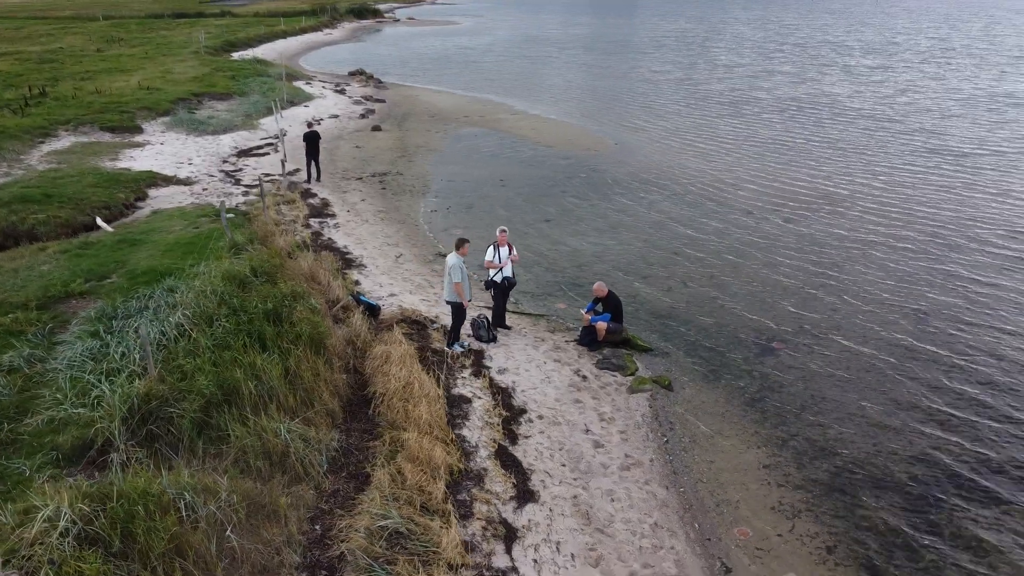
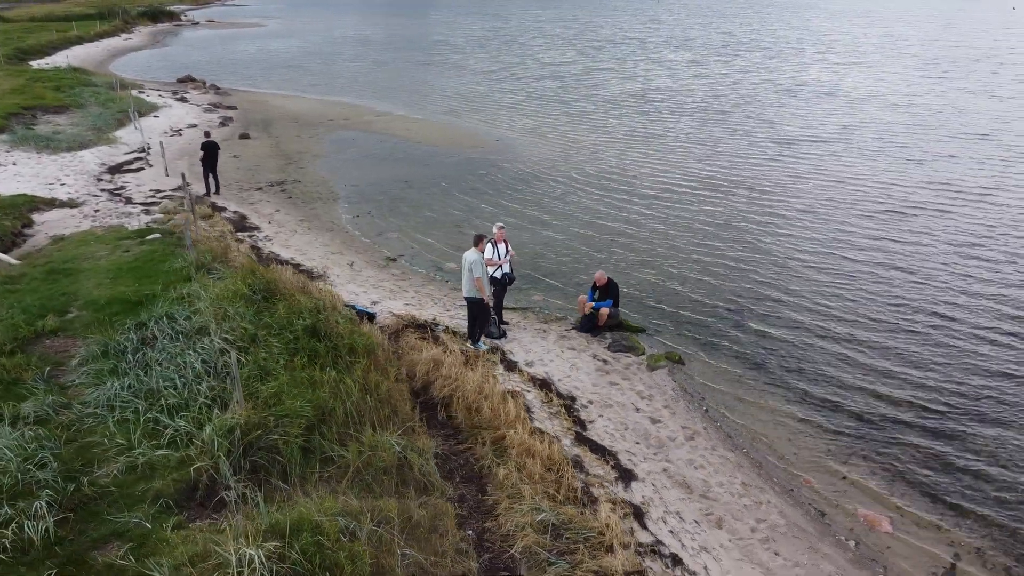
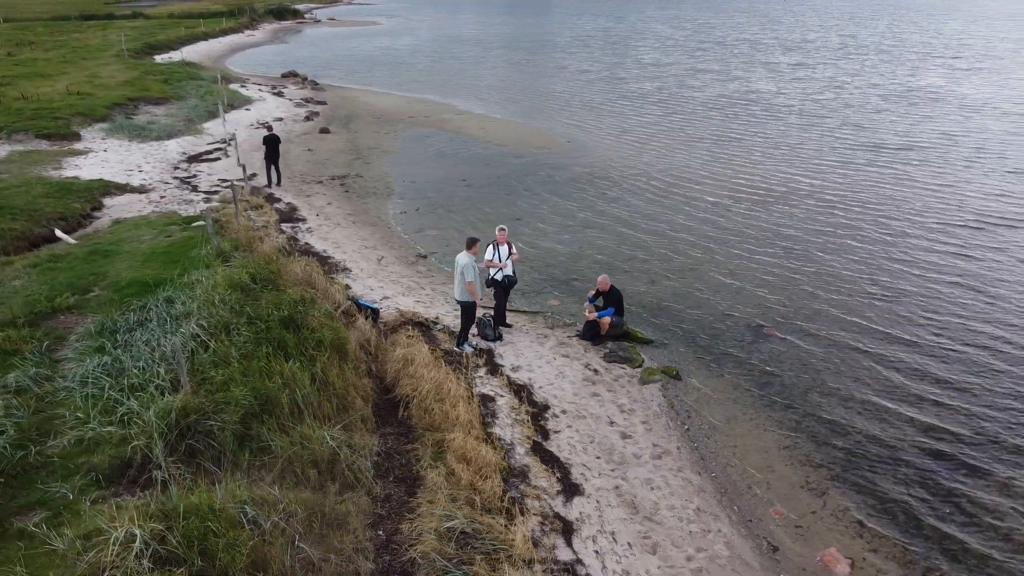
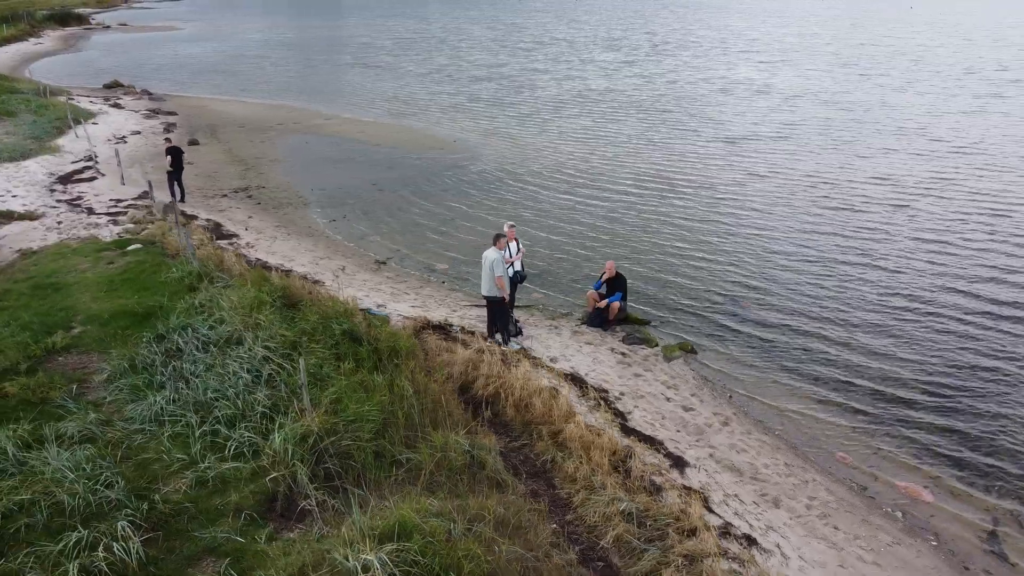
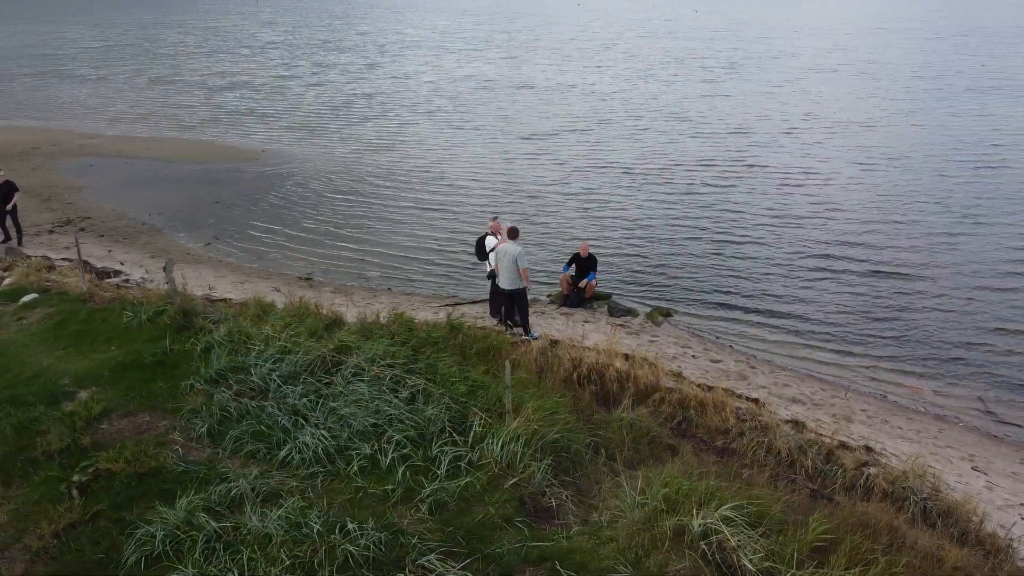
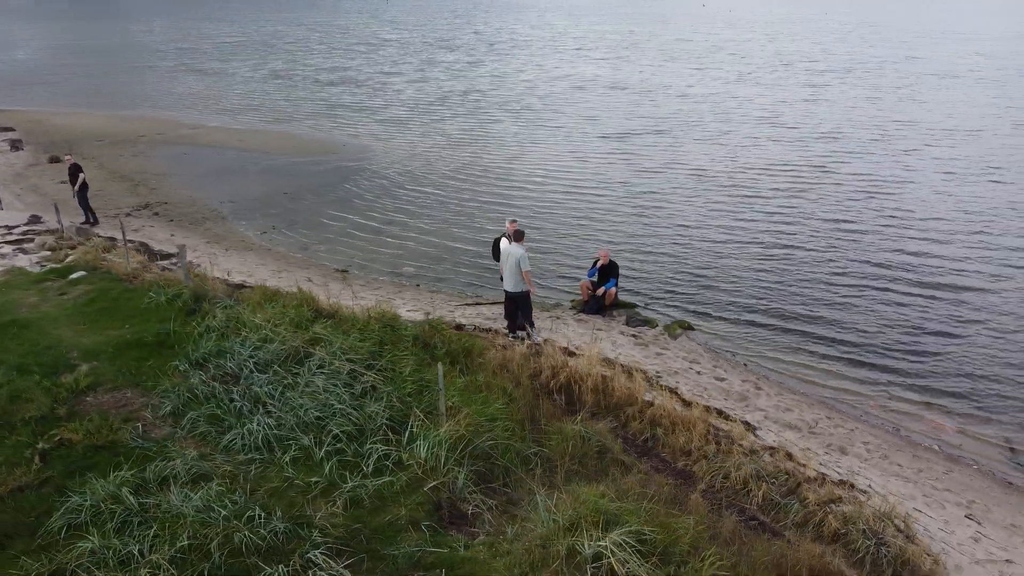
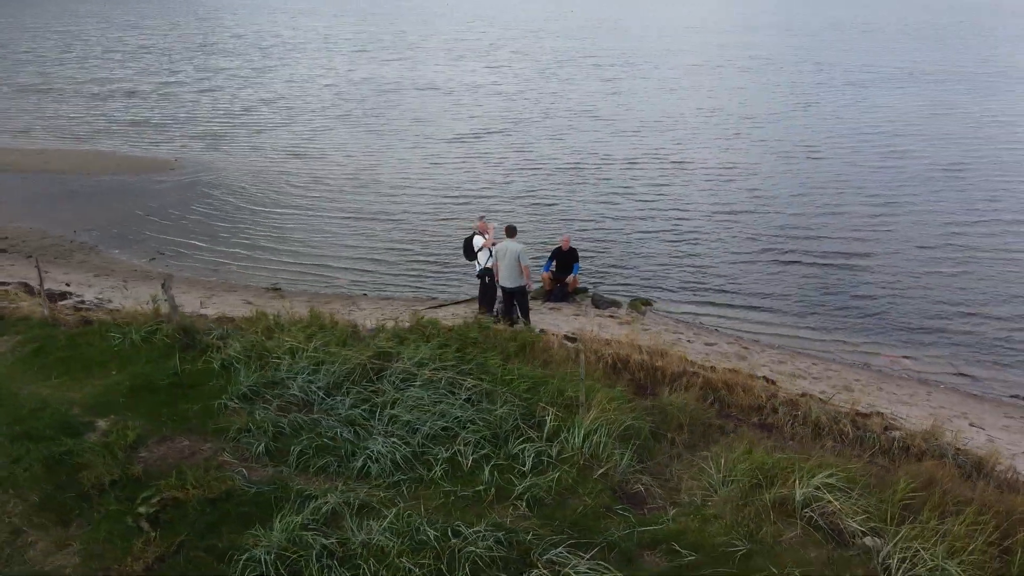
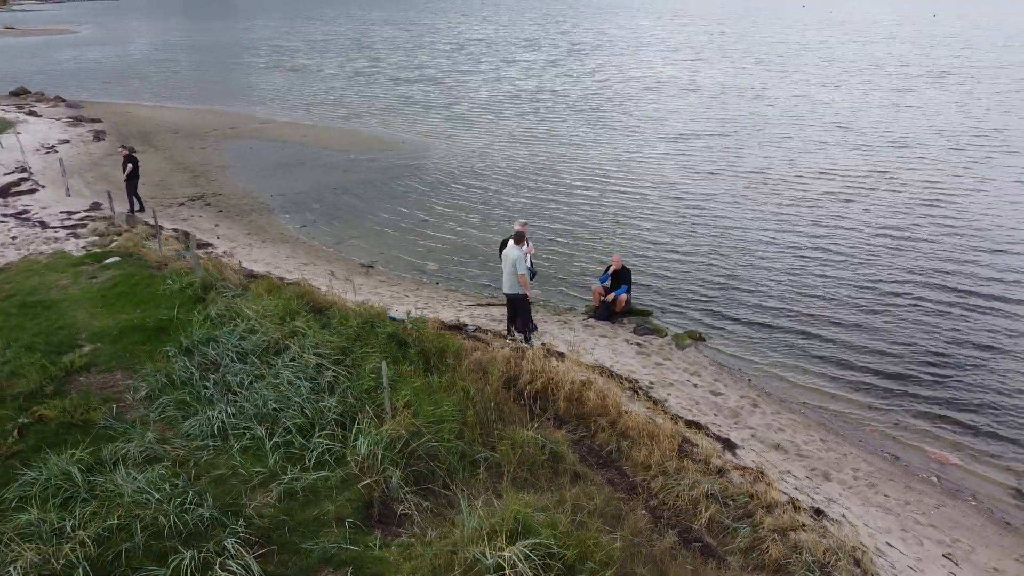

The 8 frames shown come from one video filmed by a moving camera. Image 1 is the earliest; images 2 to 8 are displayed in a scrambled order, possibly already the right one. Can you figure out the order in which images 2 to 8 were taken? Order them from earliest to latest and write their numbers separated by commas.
3, 2, 4, 8, 6, 5, 7
